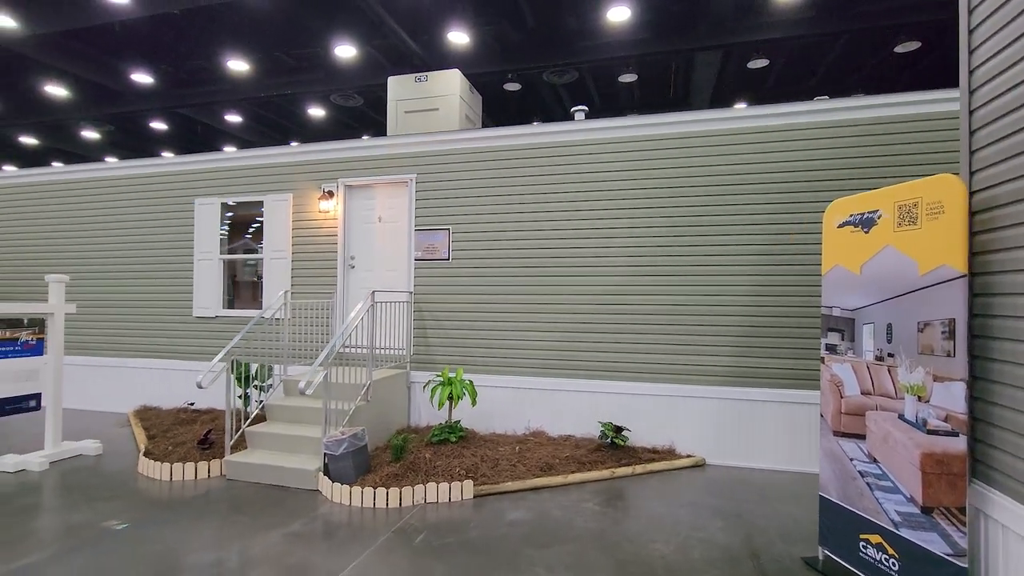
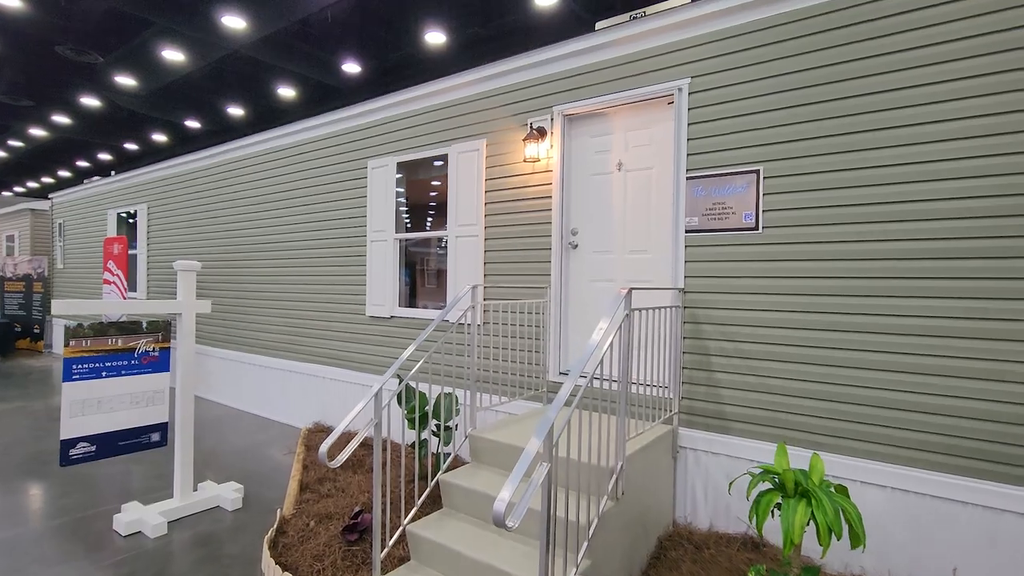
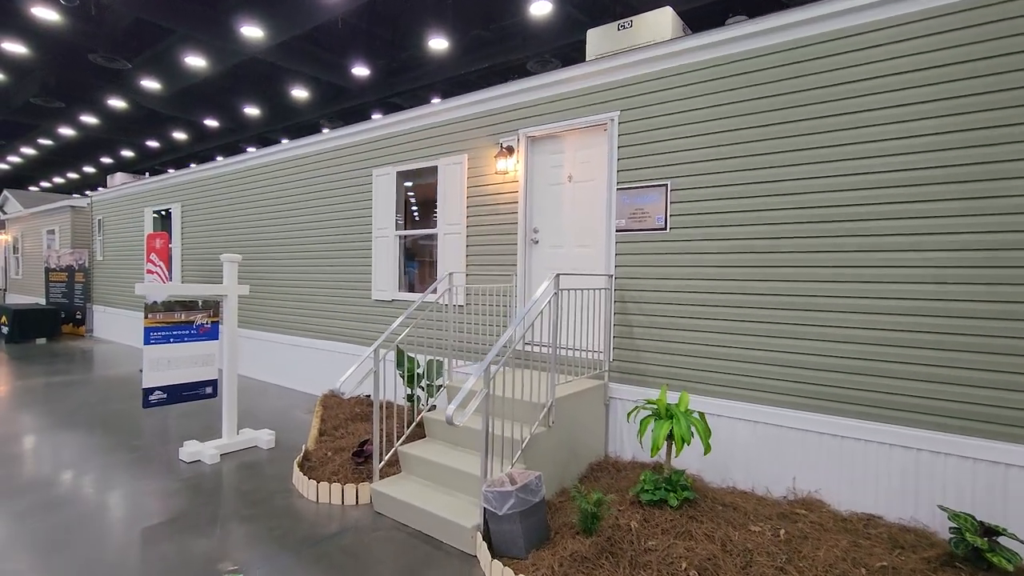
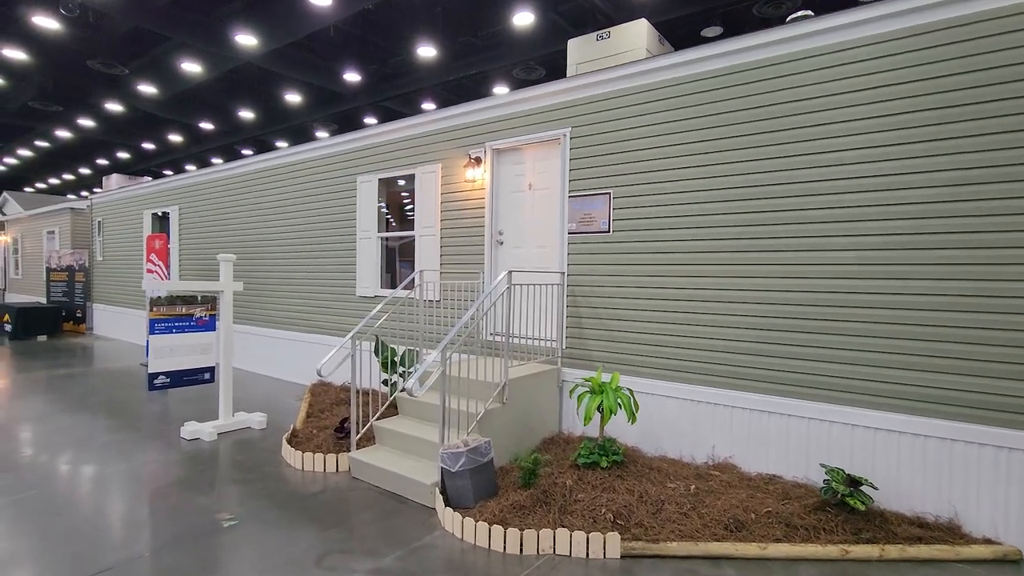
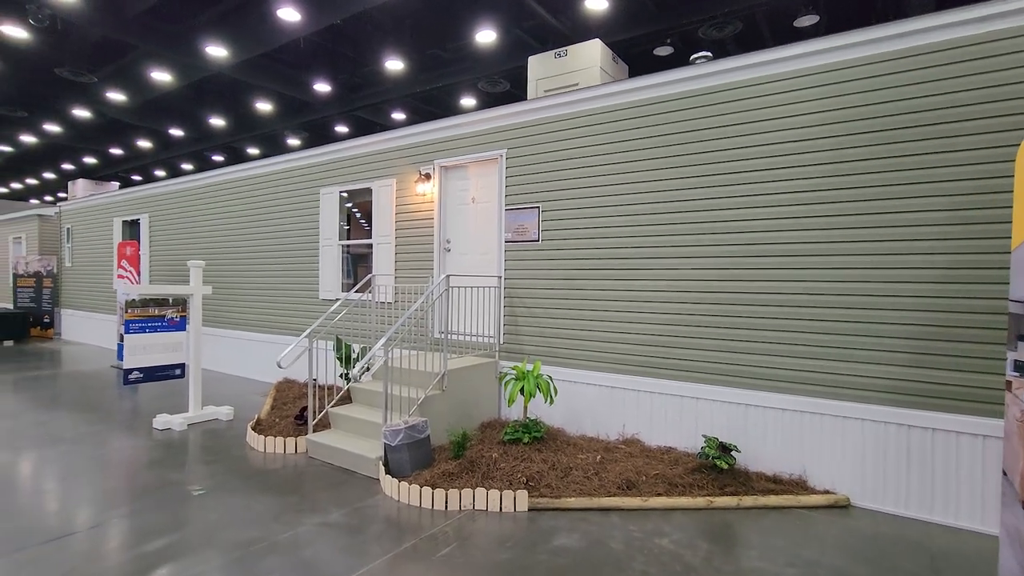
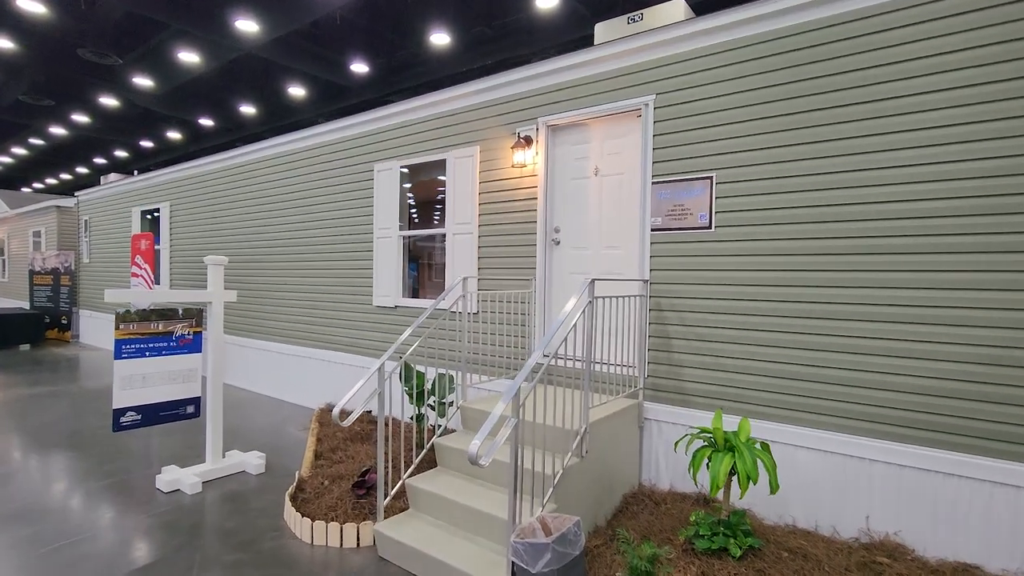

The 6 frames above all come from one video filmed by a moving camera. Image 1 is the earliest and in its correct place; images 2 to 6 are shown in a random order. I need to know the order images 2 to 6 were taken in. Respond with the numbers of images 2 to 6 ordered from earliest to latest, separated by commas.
5, 4, 3, 6, 2
